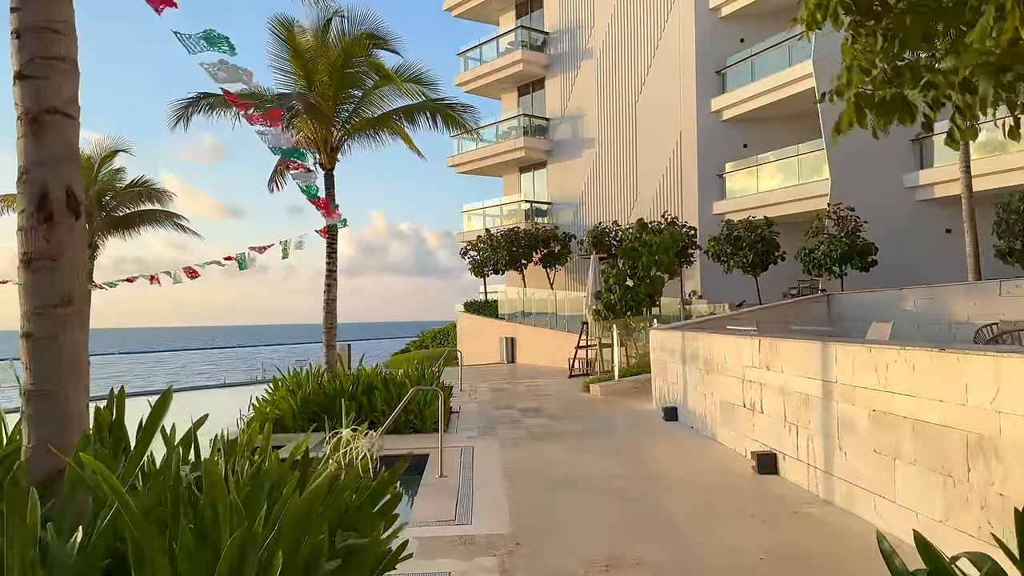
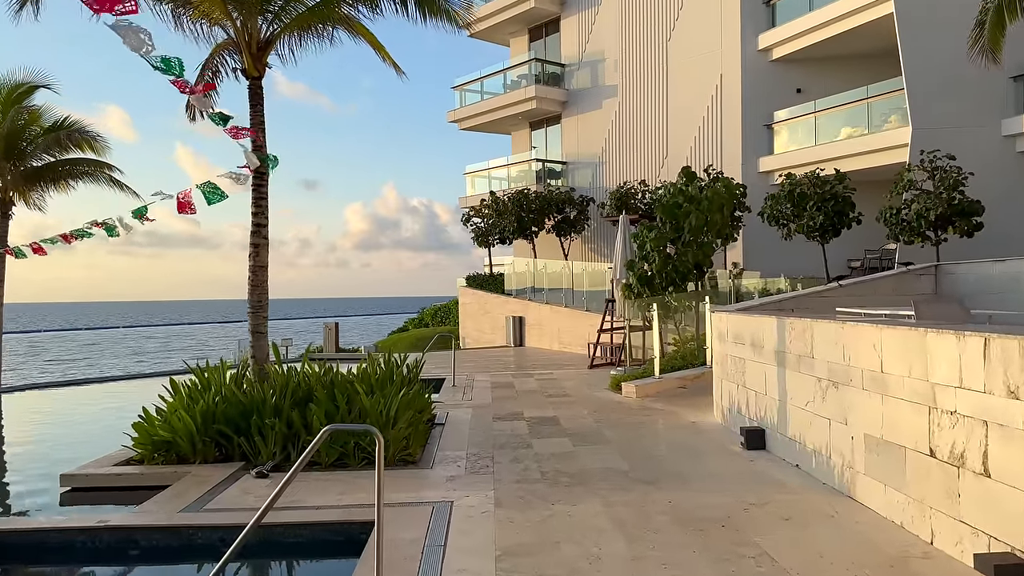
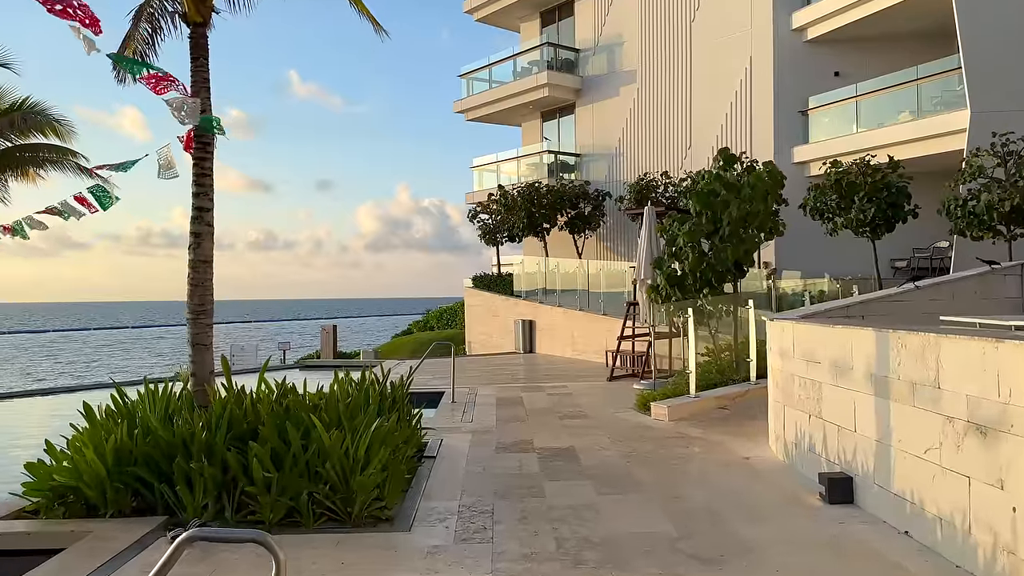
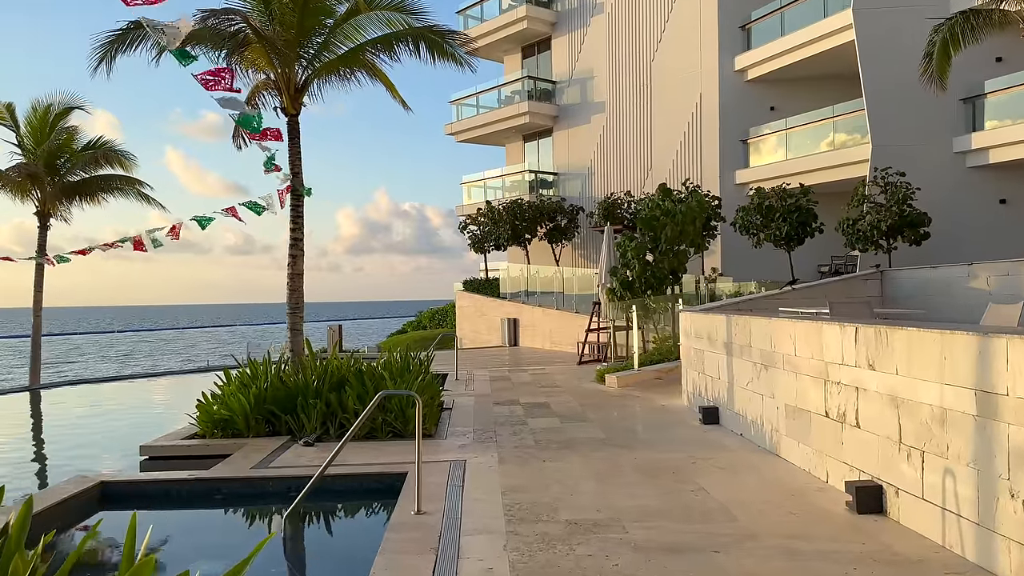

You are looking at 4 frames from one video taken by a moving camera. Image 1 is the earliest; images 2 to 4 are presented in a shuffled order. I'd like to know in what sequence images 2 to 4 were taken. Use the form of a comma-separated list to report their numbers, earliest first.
4, 2, 3
